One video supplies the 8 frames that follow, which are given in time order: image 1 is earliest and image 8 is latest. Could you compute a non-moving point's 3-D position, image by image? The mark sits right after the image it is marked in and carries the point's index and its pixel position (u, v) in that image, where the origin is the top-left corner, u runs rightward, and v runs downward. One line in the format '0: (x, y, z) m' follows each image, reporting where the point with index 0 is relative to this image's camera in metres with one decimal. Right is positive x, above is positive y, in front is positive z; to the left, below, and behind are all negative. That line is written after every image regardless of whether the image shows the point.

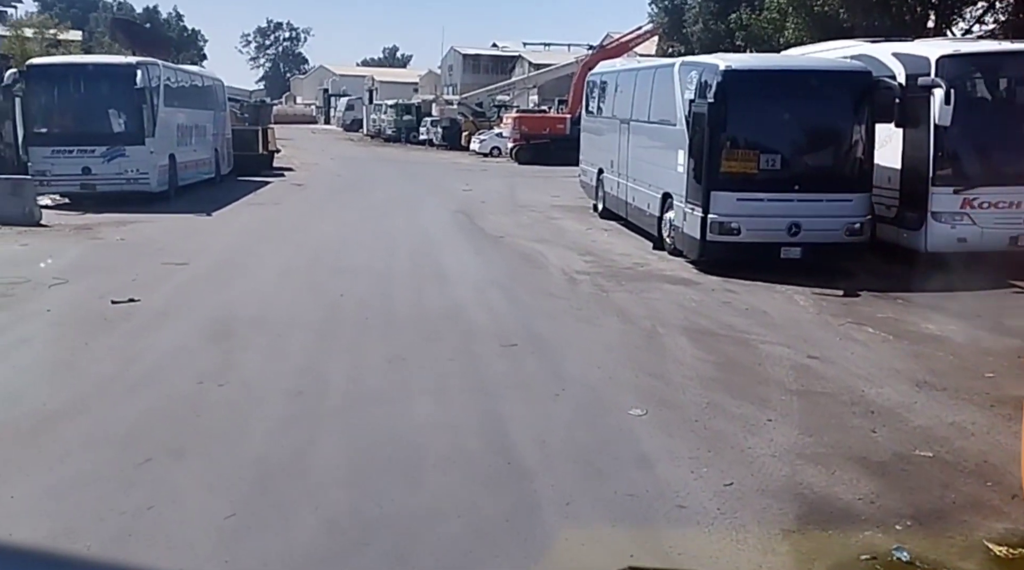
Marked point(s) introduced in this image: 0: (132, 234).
0: (-6.0, +0.8, +16.4) m
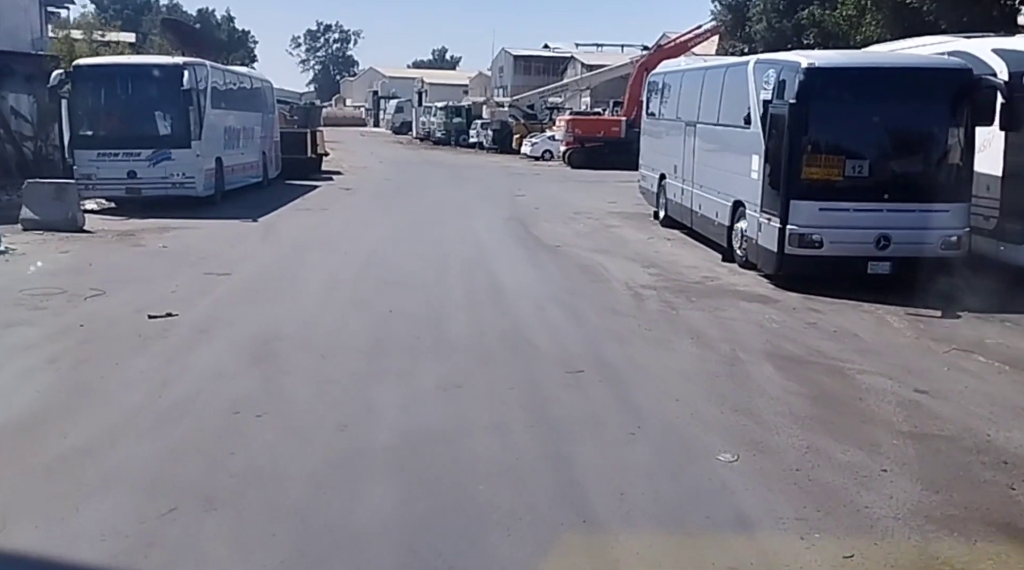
0: (-5.1, +0.7, +15.9) m
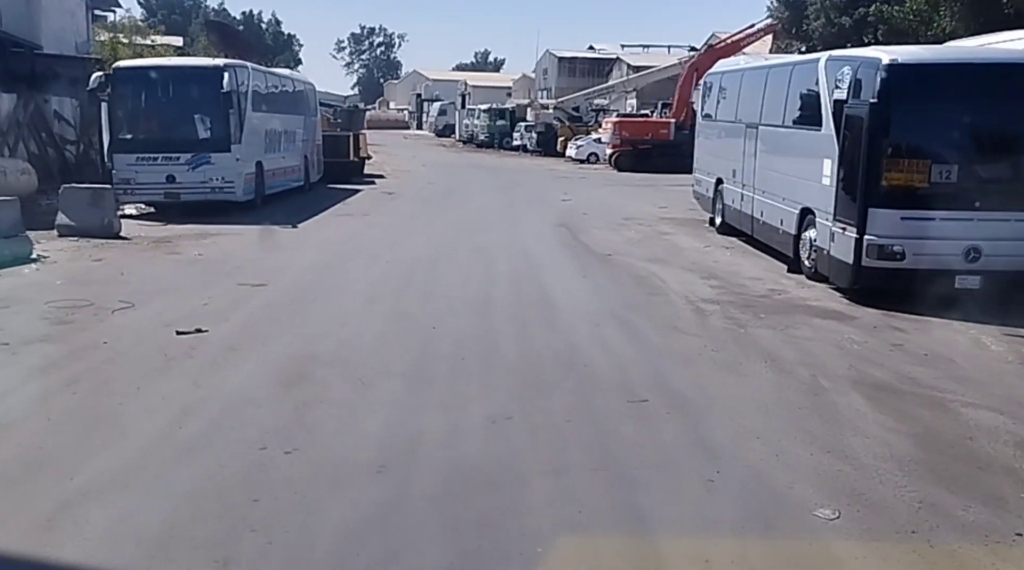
0: (-4.4, +0.5, +15.3) m
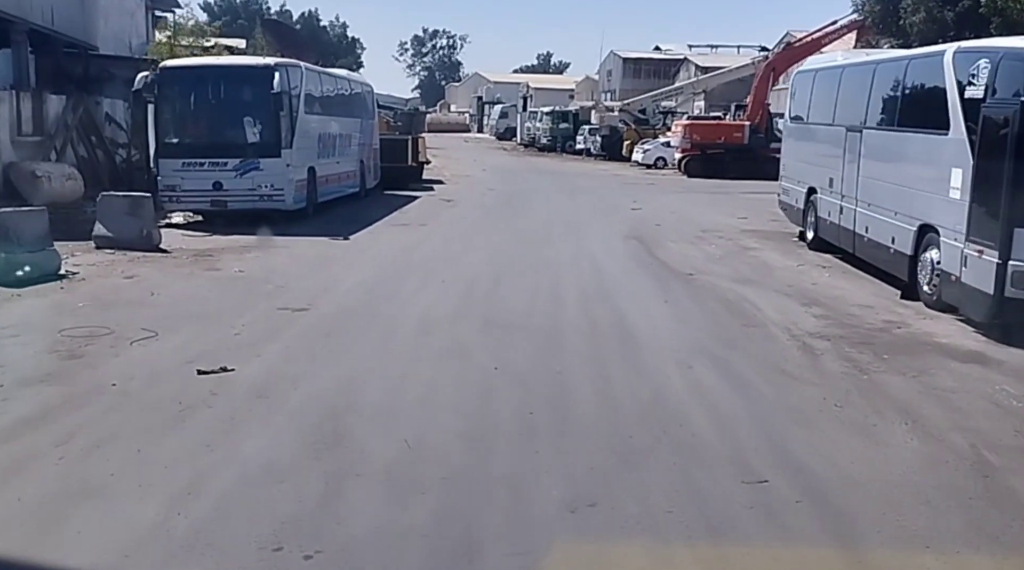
0: (-3.4, +0.3, +14.1) m
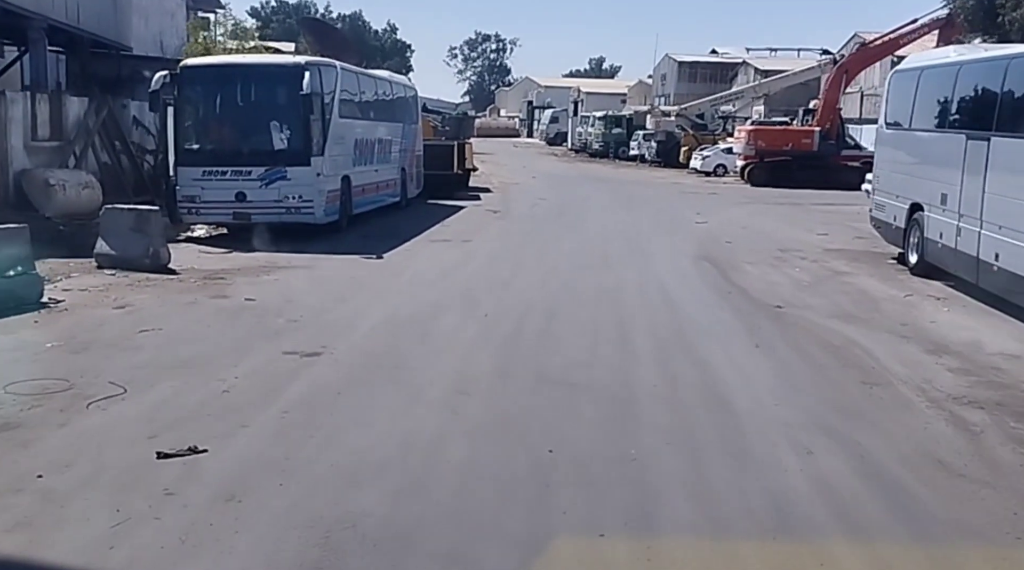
0: (-2.8, 0.0, +12.2) m
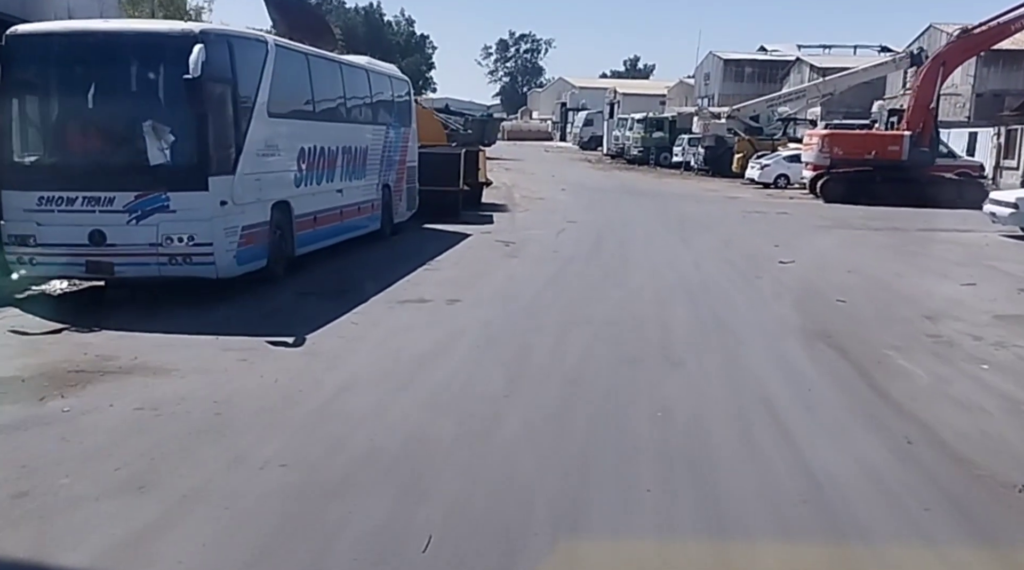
0: (-2.9, -0.9, +6.4) m
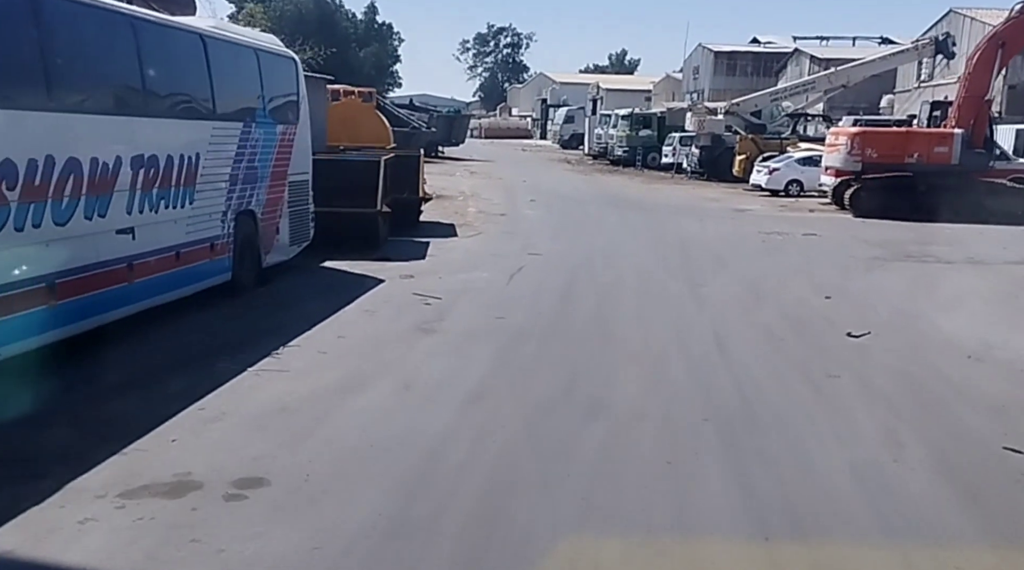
0: (-3.6, -1.9, -0.2) m
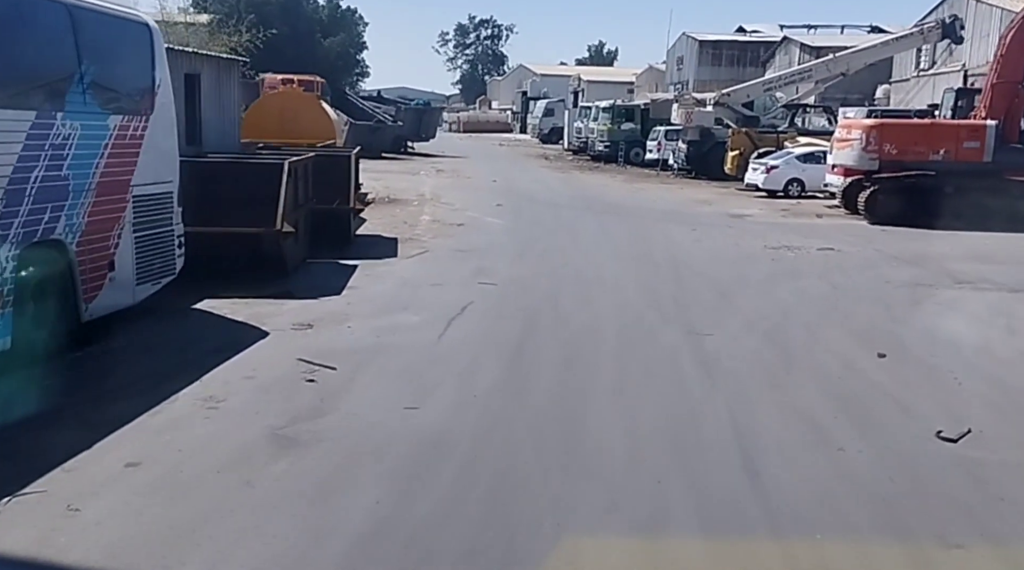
0: (-4.0, -2.5, -4.3) m
